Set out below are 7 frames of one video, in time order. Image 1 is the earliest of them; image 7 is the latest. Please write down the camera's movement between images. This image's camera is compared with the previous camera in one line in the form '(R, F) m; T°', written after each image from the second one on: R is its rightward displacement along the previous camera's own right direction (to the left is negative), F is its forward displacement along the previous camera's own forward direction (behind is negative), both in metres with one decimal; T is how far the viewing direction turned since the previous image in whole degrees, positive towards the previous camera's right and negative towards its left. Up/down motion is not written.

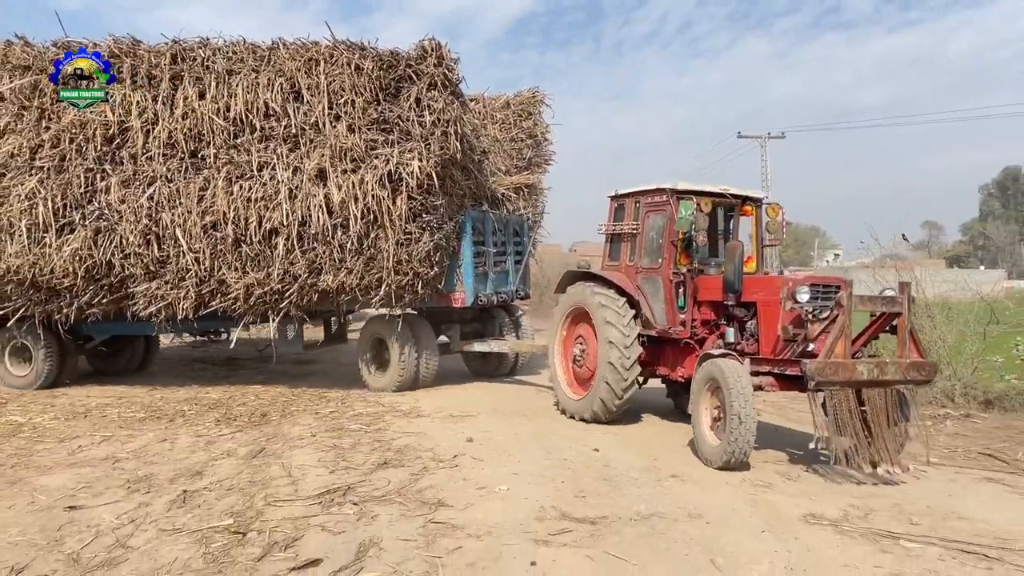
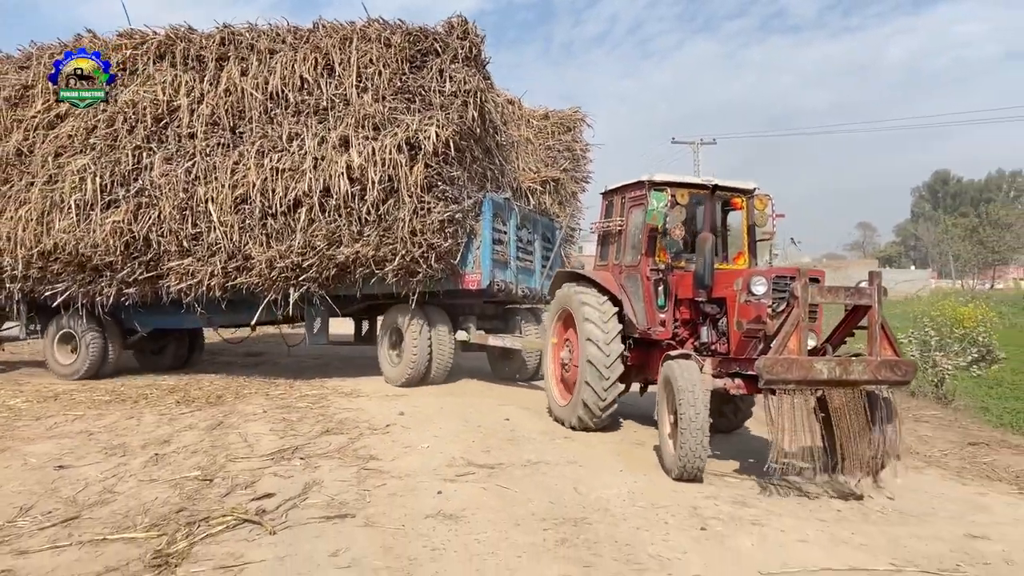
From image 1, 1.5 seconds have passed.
(+0.2, -1.0) m; +4°
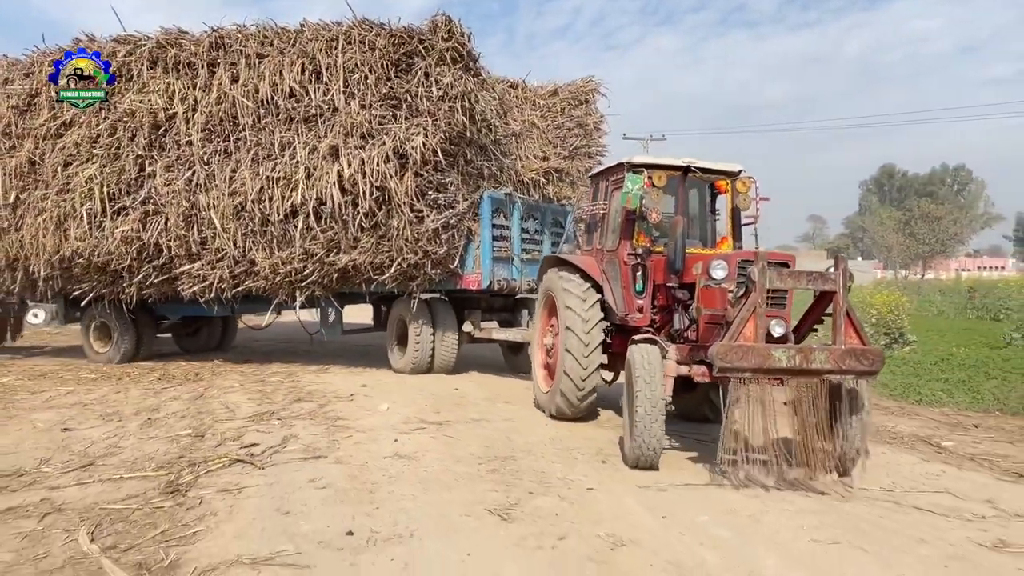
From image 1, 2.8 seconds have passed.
(+0.1, -1.0) m; +3°
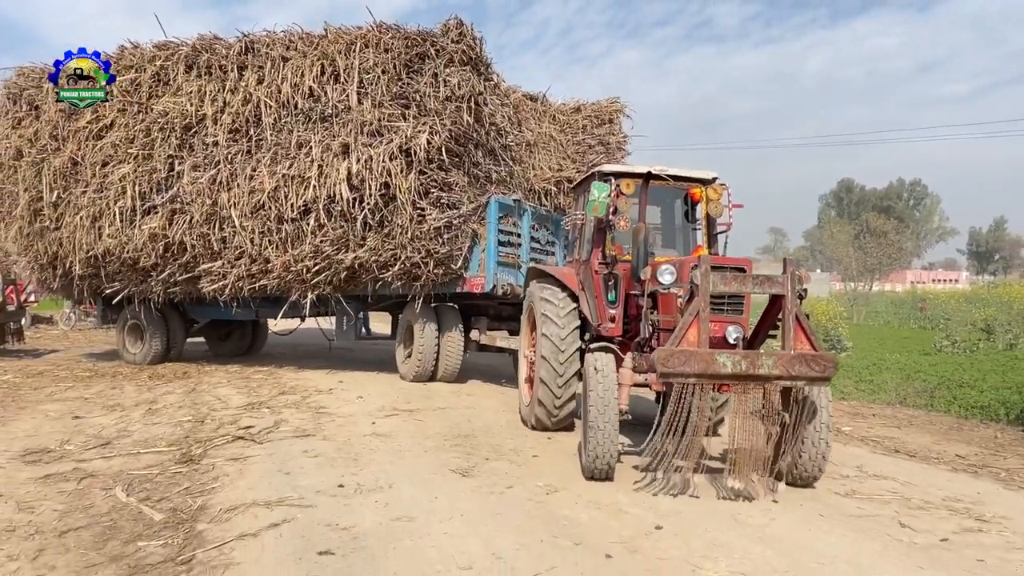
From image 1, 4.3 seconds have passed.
(+0.1, -0.9) m; +3°
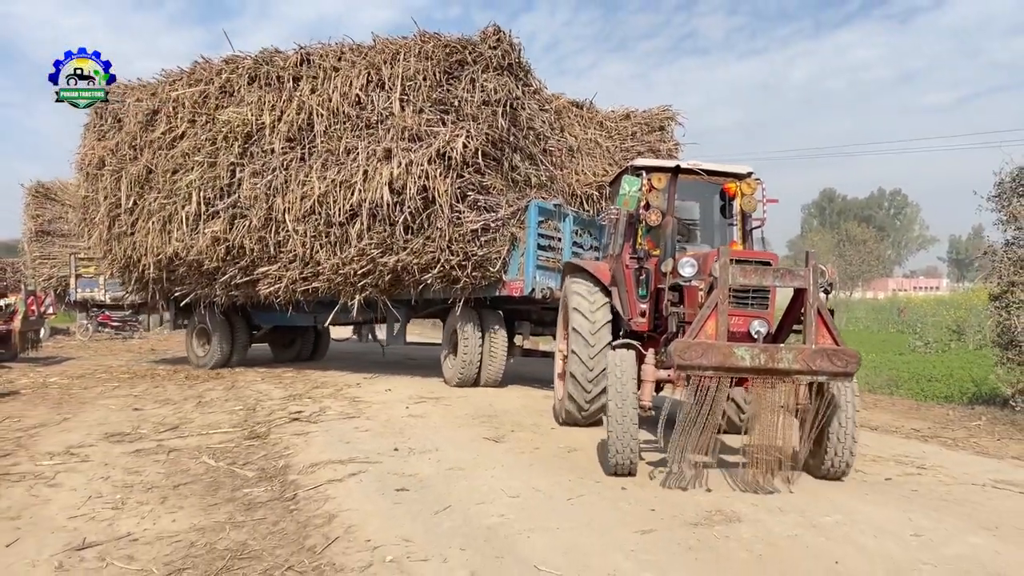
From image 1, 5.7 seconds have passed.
(-0.3, -0.9) m; +1°
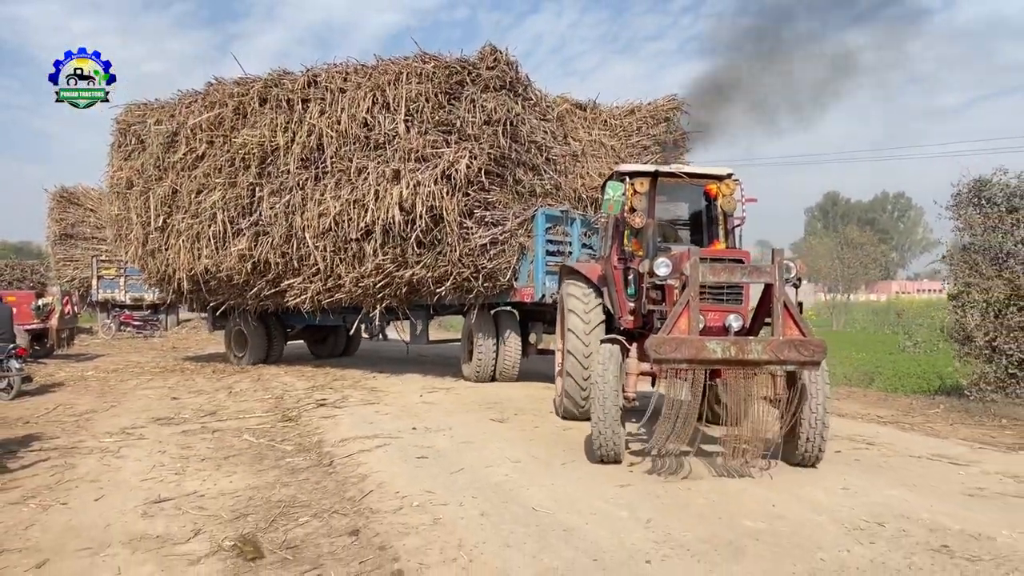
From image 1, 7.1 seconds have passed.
(0.0, -0.8) m; 0°
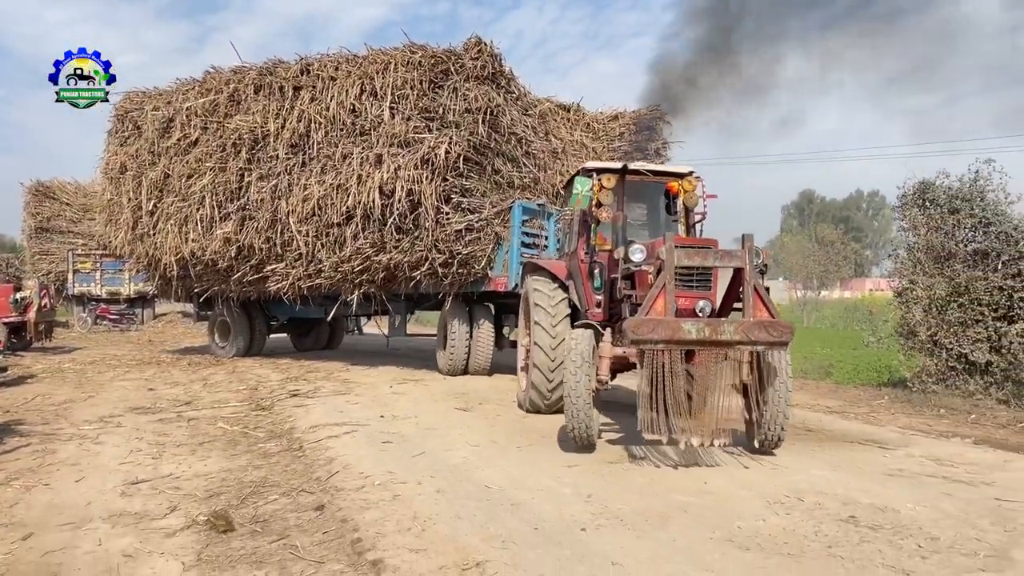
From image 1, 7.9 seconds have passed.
(+0.1, -0.3) m; +2°
